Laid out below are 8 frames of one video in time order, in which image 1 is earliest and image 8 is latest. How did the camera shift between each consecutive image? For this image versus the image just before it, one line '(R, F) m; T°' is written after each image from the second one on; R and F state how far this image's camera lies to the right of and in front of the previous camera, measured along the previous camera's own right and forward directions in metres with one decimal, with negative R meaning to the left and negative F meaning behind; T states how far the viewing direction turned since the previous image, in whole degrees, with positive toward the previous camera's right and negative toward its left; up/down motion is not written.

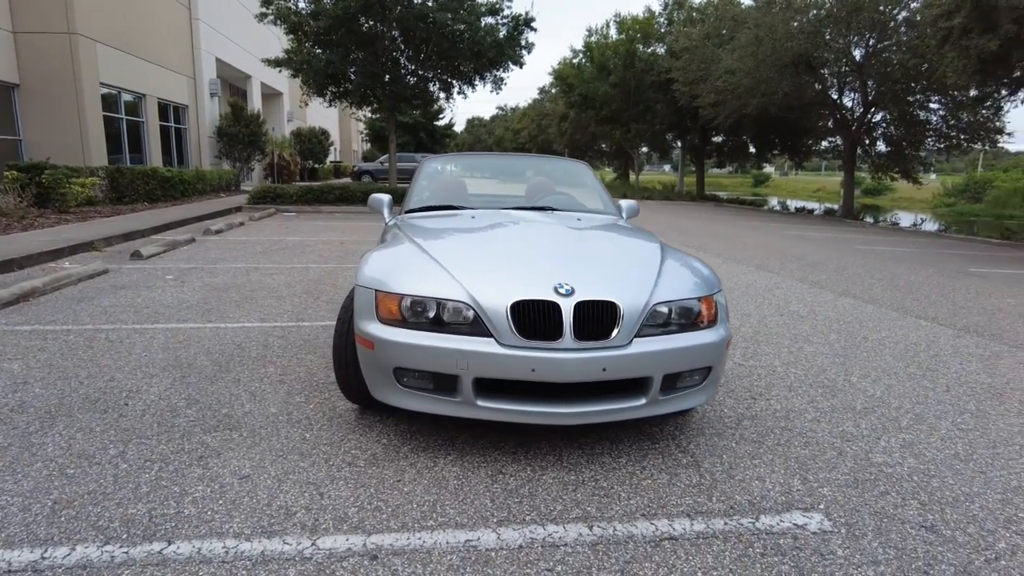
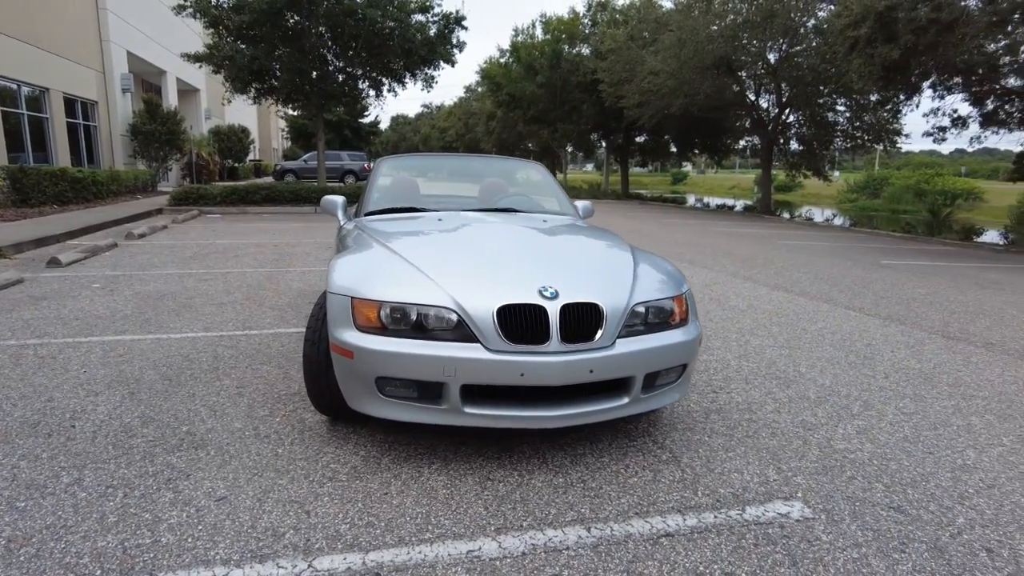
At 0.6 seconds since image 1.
(-0.3, 0.0) m; +7°
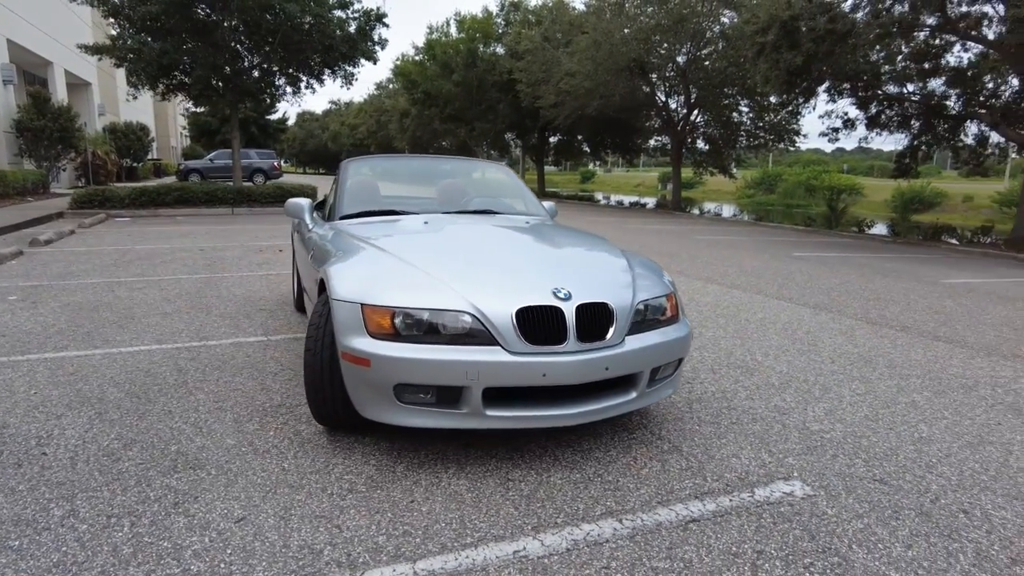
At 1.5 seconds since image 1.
(-0.5, 0.0) m; +8°
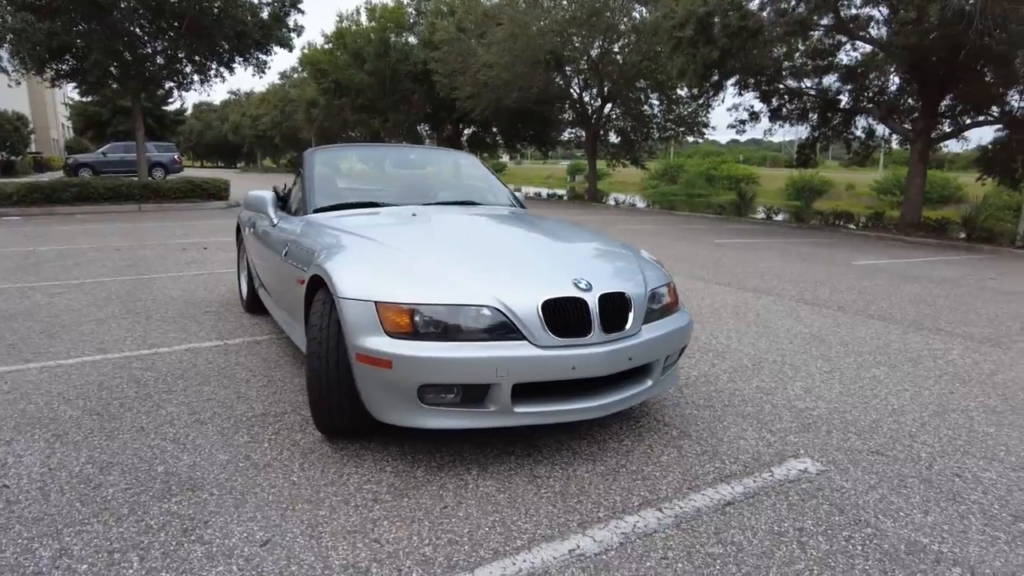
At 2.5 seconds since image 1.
(-0.5, +0.1) m; +8°
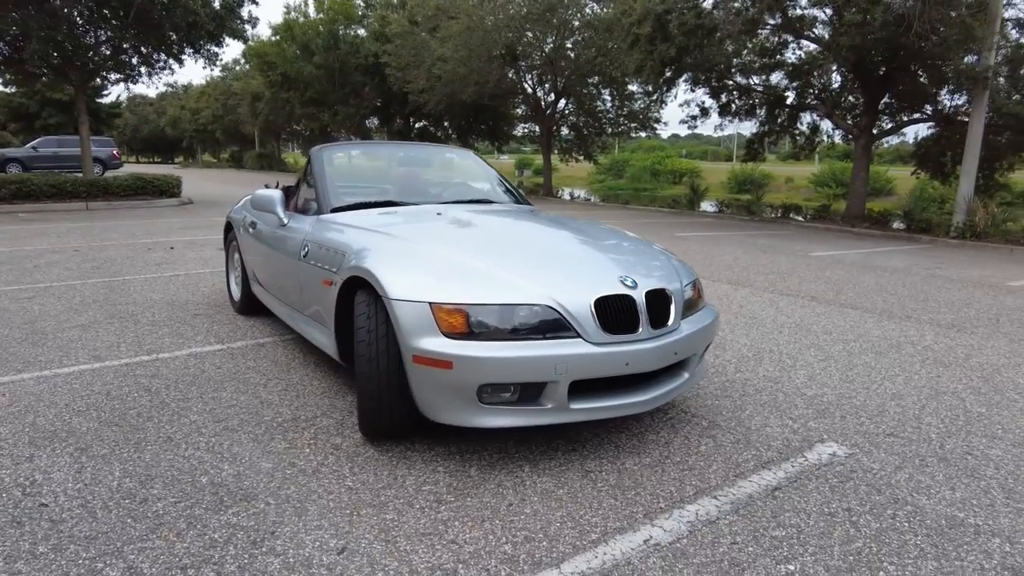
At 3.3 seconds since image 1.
(-0.5, 0.0) m; +5°
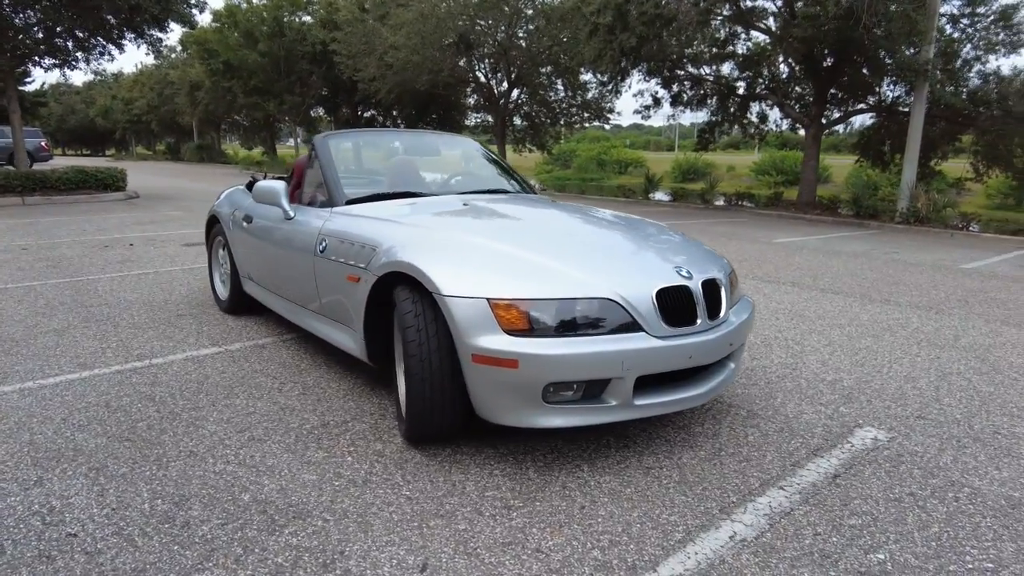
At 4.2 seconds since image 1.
(-0.5, +0.2) m; +5°
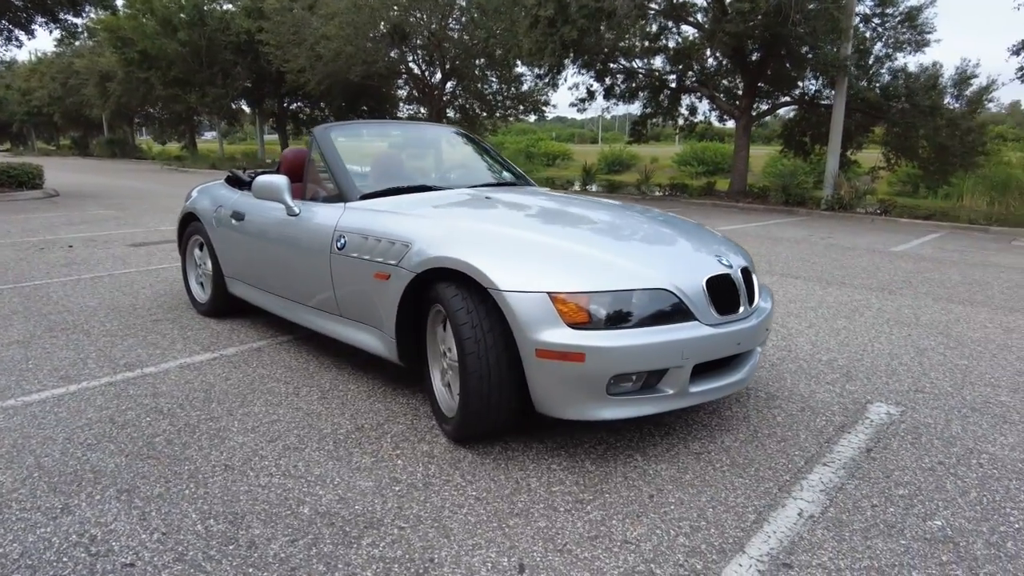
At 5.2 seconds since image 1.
(-0.5, +0.1) m; +7°
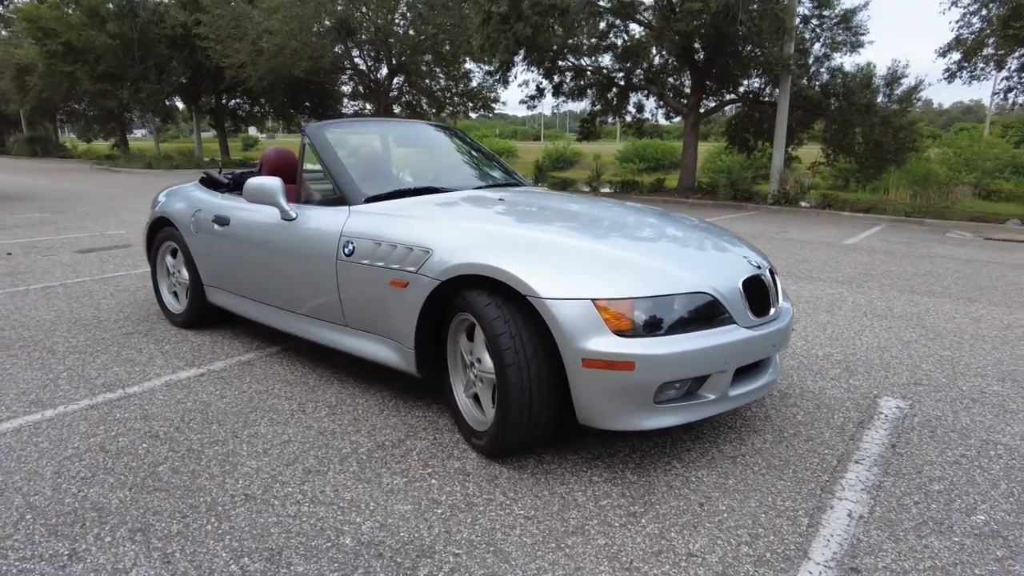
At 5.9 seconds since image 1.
(-0.4, +0.1) m; +5°
